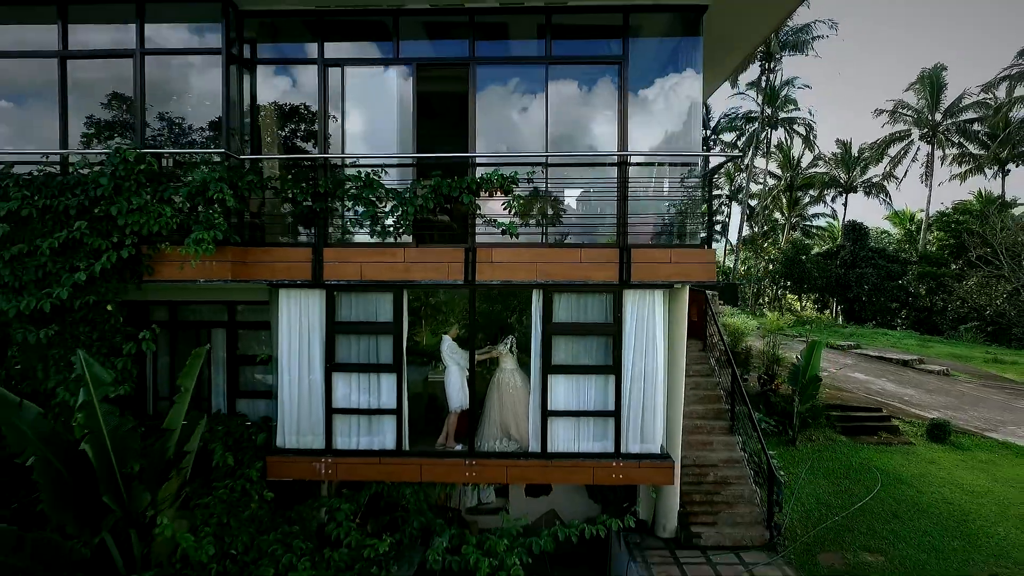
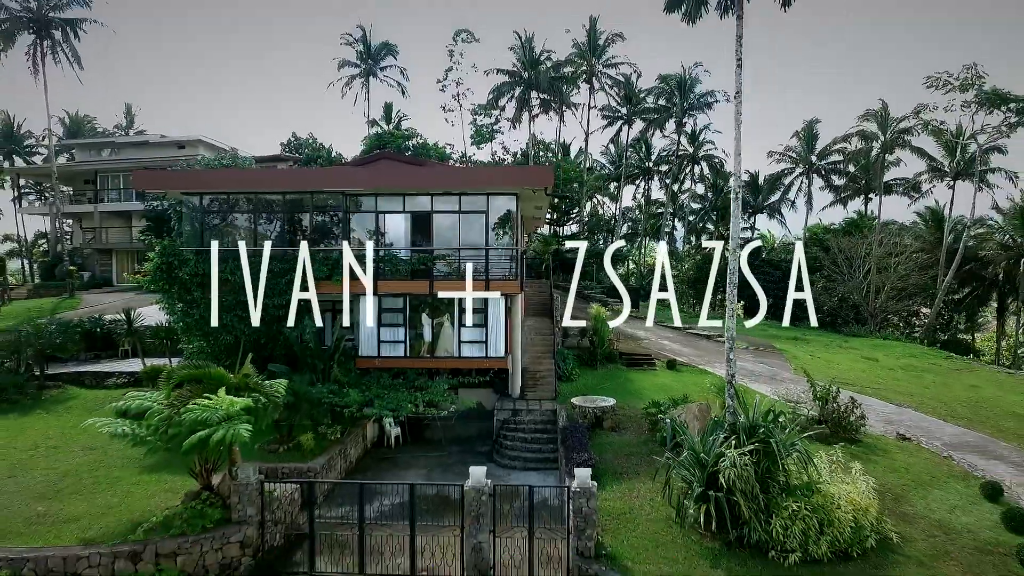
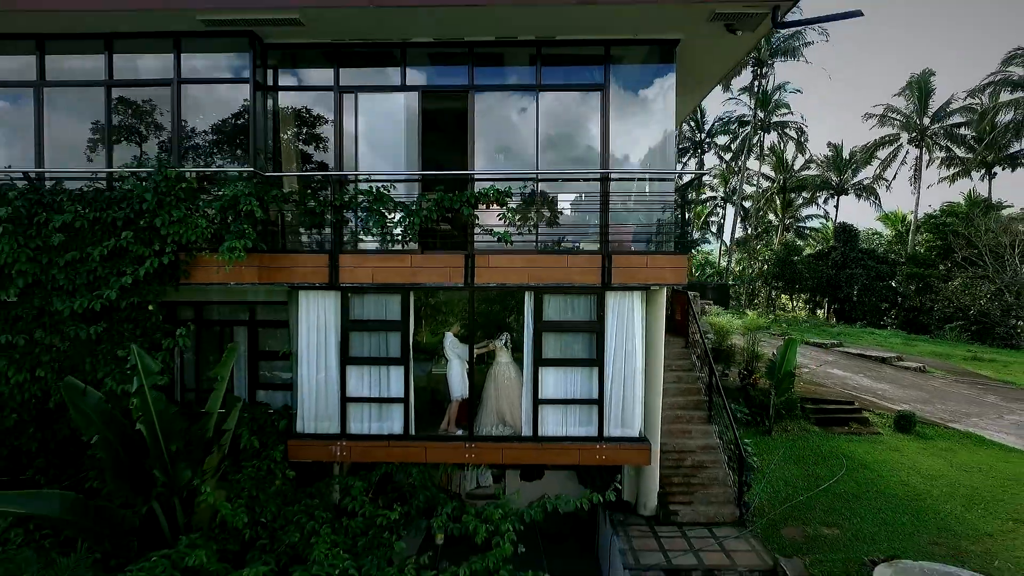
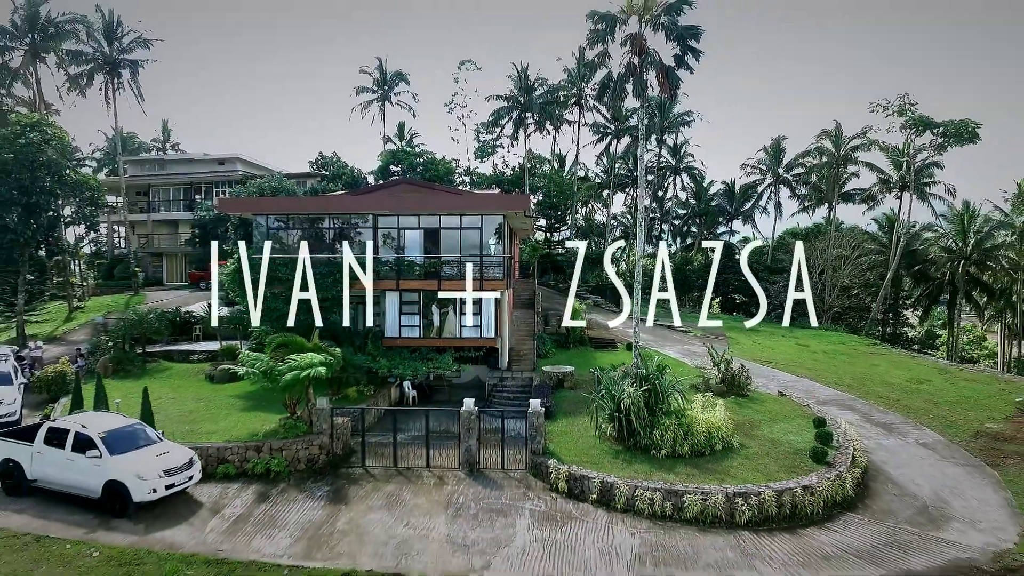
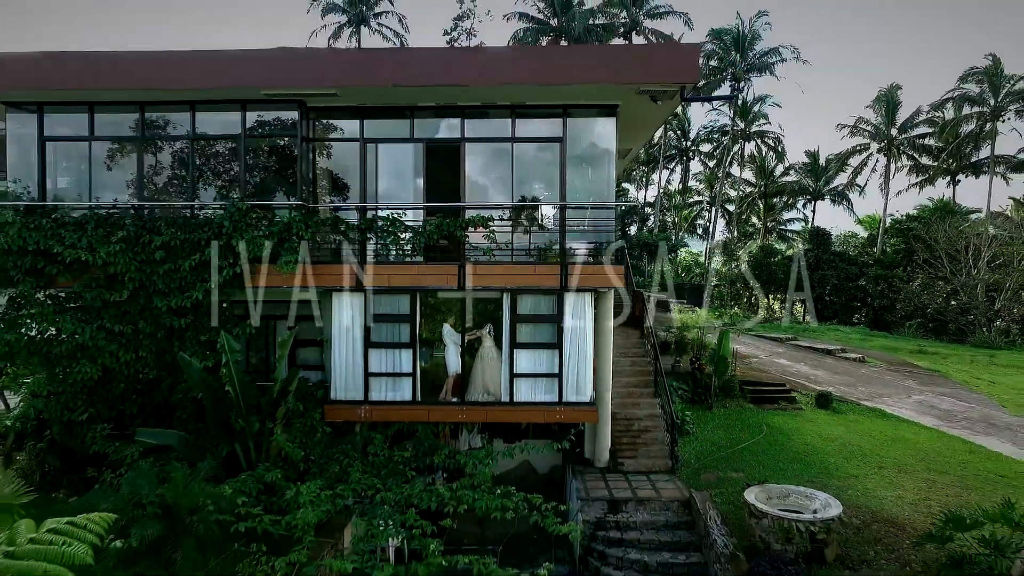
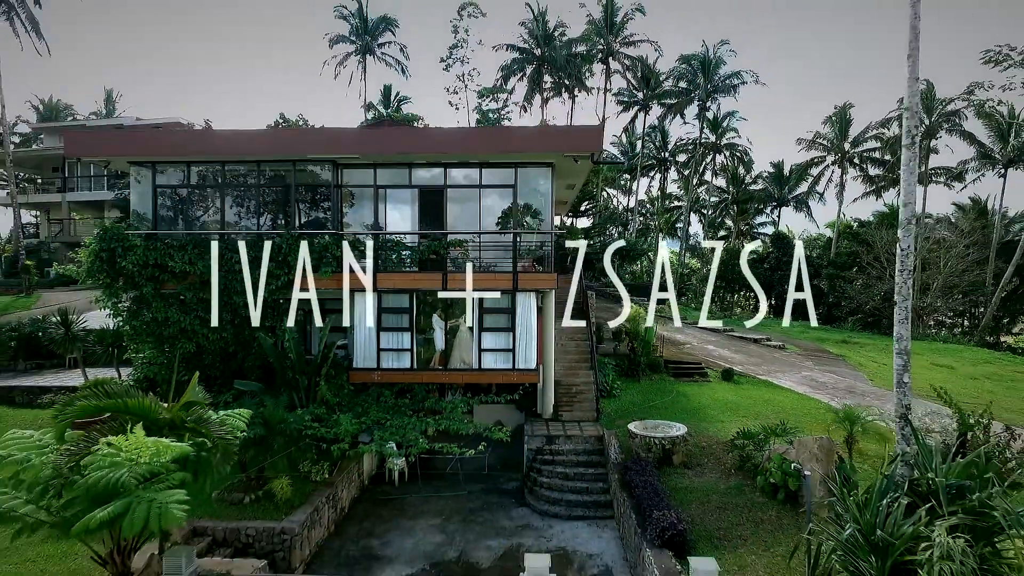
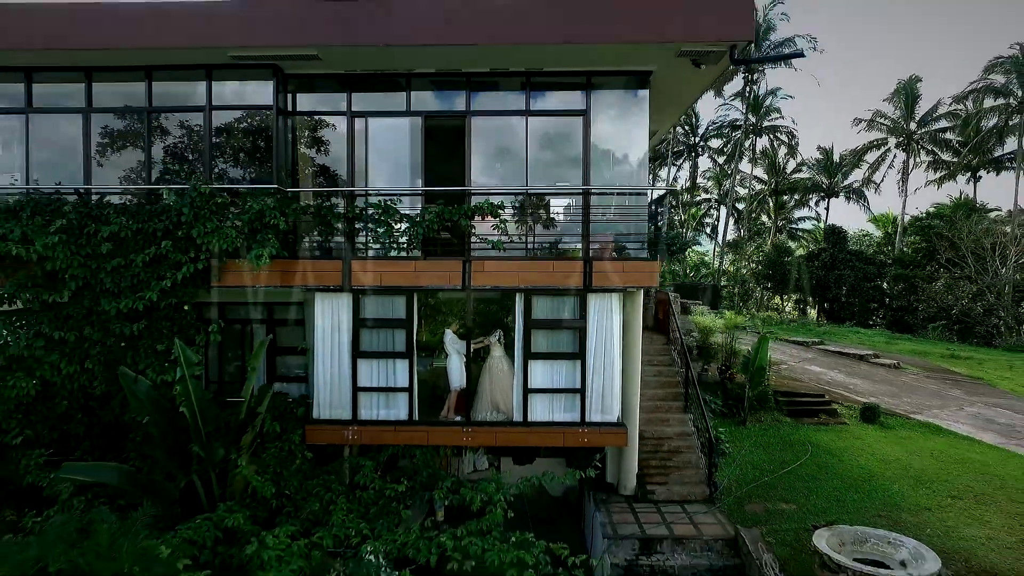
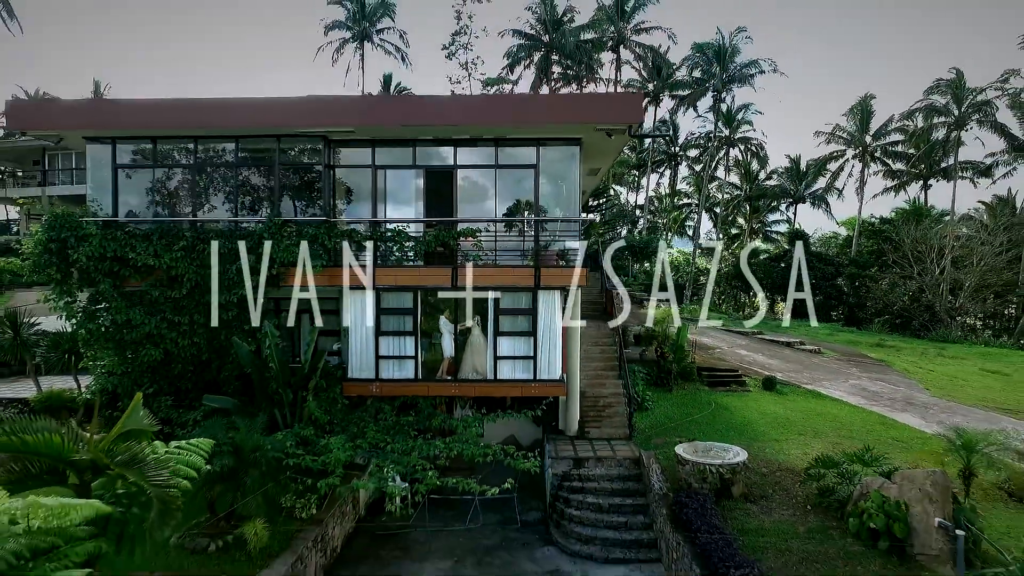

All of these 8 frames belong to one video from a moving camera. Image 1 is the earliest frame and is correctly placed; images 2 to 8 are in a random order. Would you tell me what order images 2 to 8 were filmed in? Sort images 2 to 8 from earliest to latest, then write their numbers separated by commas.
3, 7, 5, 8, 6, 2, 4
